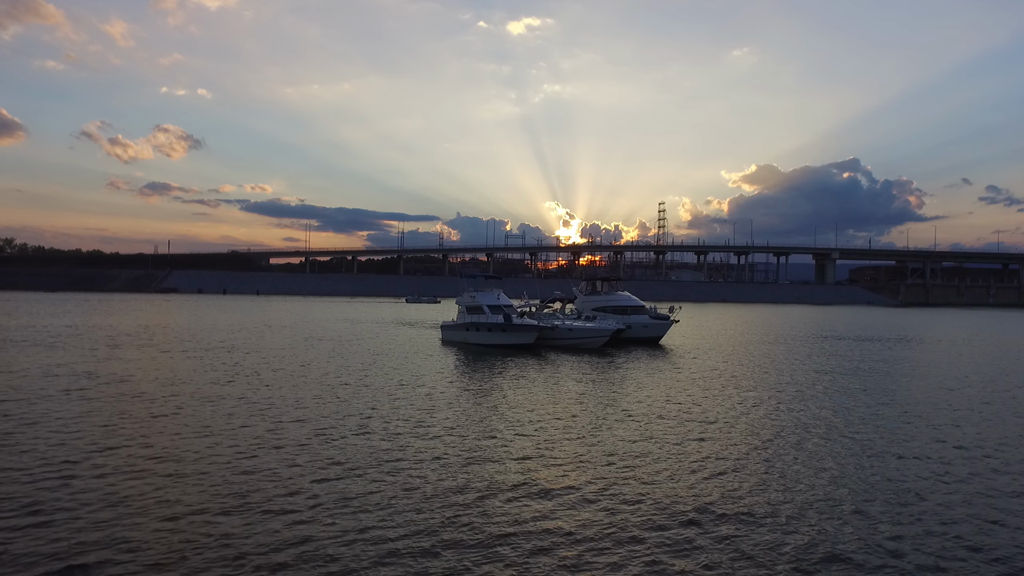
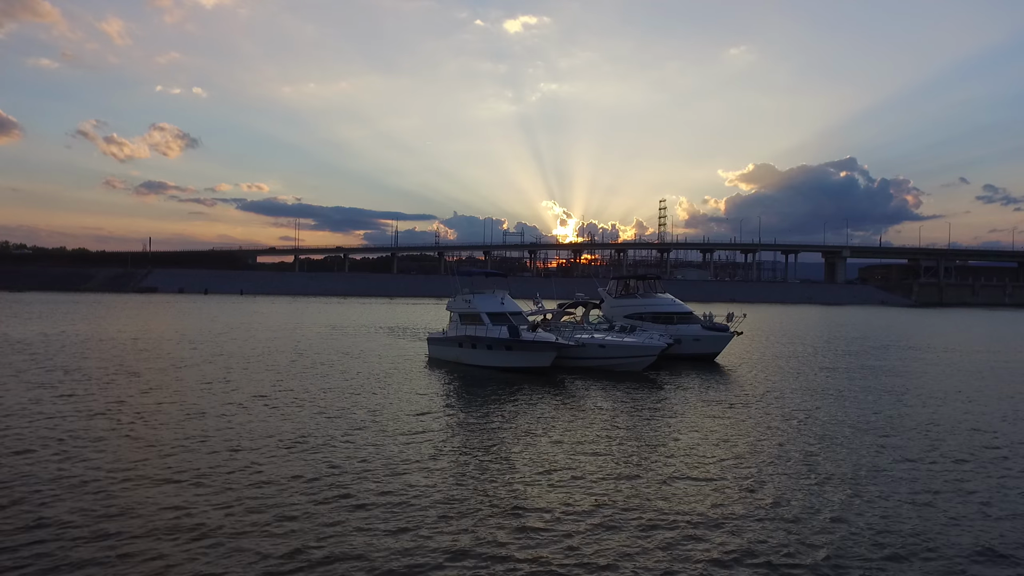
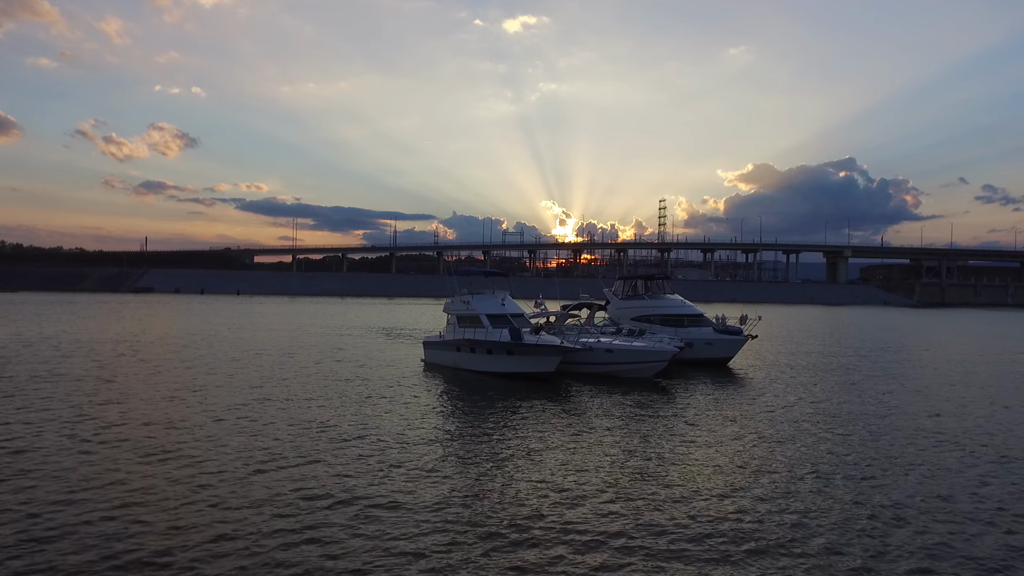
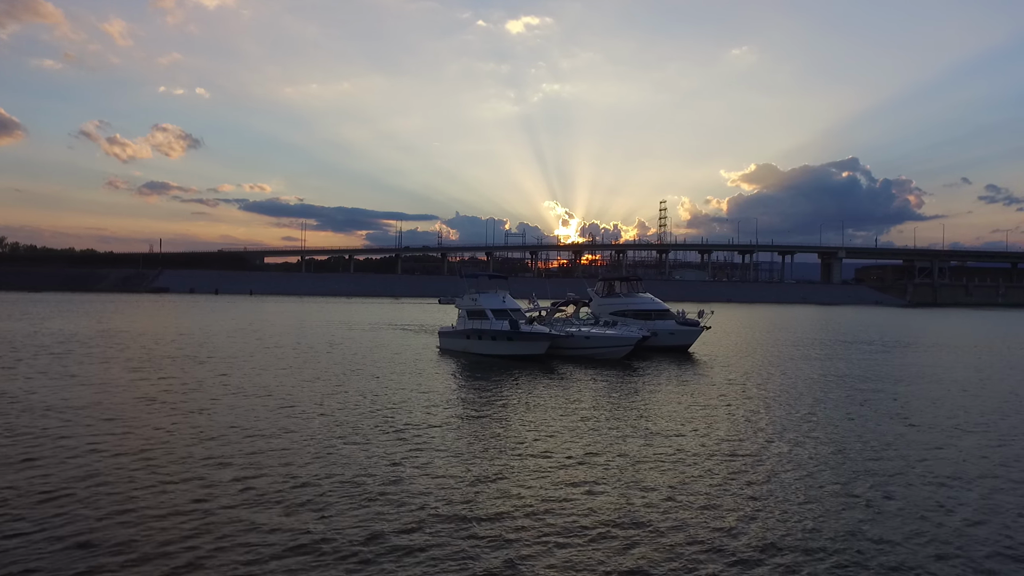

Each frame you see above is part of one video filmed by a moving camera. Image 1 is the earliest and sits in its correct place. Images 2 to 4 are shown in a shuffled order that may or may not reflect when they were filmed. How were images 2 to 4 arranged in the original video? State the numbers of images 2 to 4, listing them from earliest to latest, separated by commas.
4, 2, 3
